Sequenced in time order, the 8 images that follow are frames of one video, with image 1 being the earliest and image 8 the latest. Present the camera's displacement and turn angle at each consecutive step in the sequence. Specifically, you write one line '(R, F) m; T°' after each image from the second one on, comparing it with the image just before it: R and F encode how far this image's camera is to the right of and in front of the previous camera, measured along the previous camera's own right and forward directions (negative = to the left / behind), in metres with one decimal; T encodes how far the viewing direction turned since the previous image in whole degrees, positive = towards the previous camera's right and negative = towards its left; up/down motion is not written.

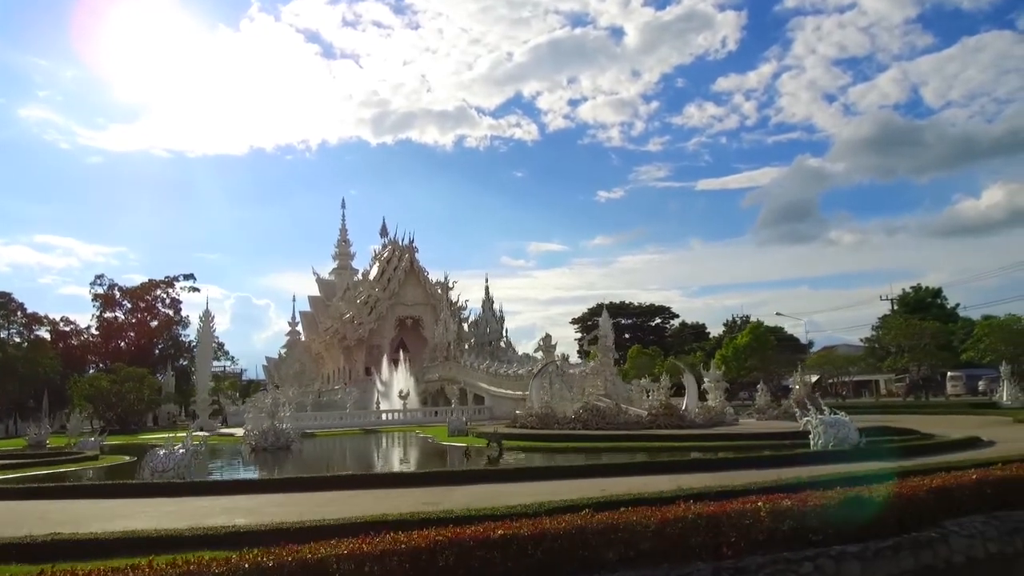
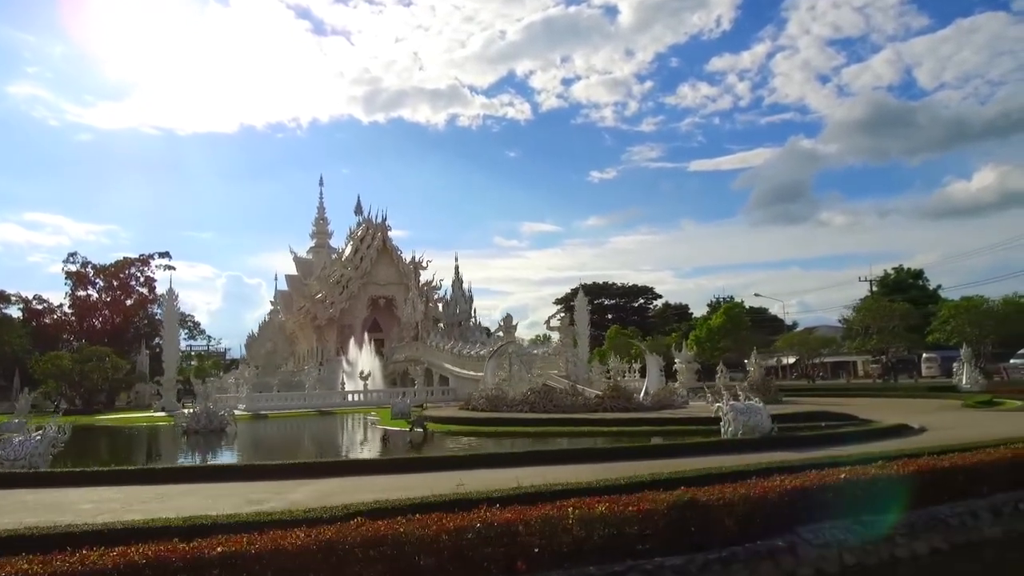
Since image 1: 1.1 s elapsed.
(+1.4, +0.8) m; +1°
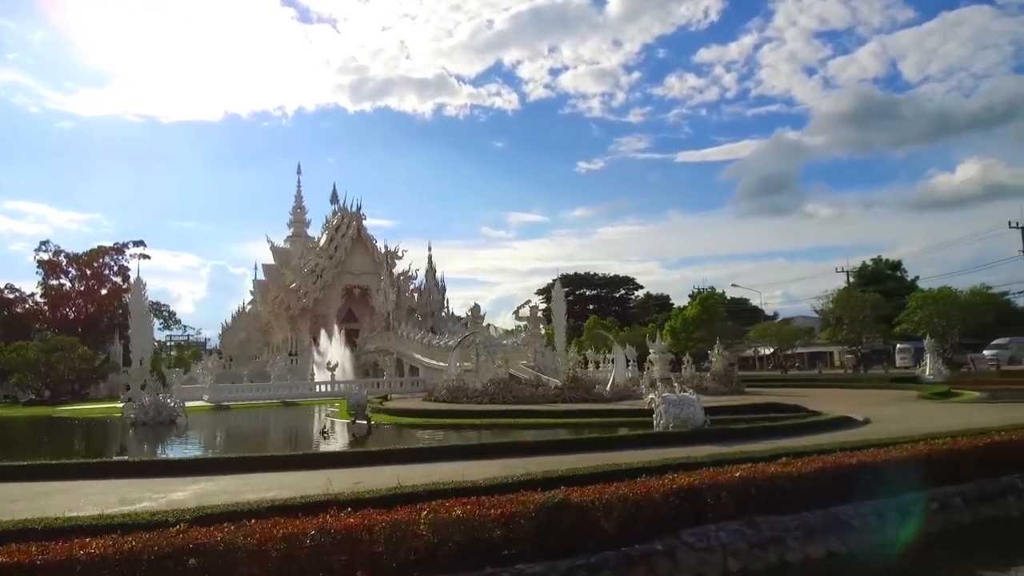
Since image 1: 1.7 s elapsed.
(+0.8, +0.4) m; +1°
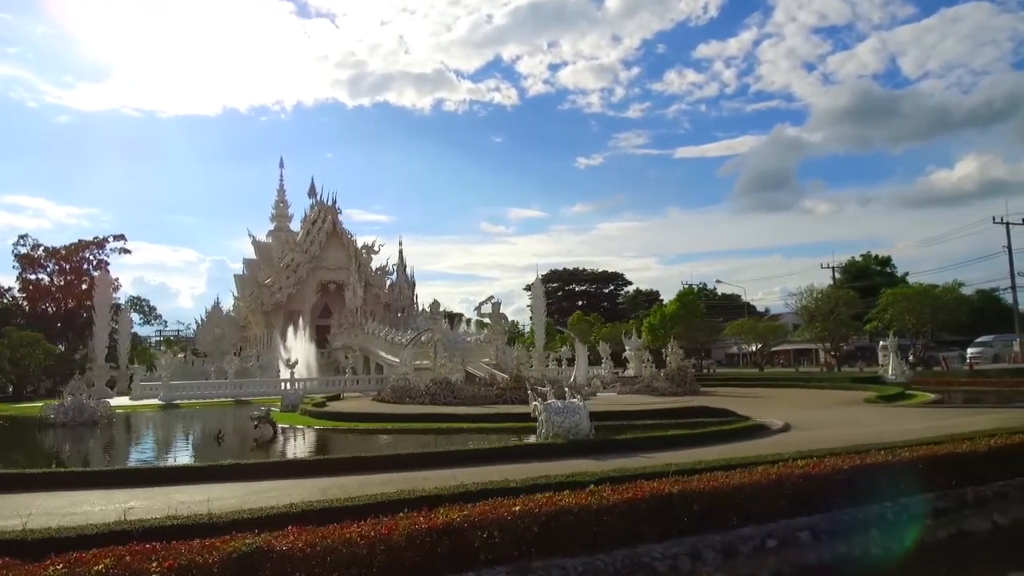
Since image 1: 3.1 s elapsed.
(+1.6, +0.9) m; 0°
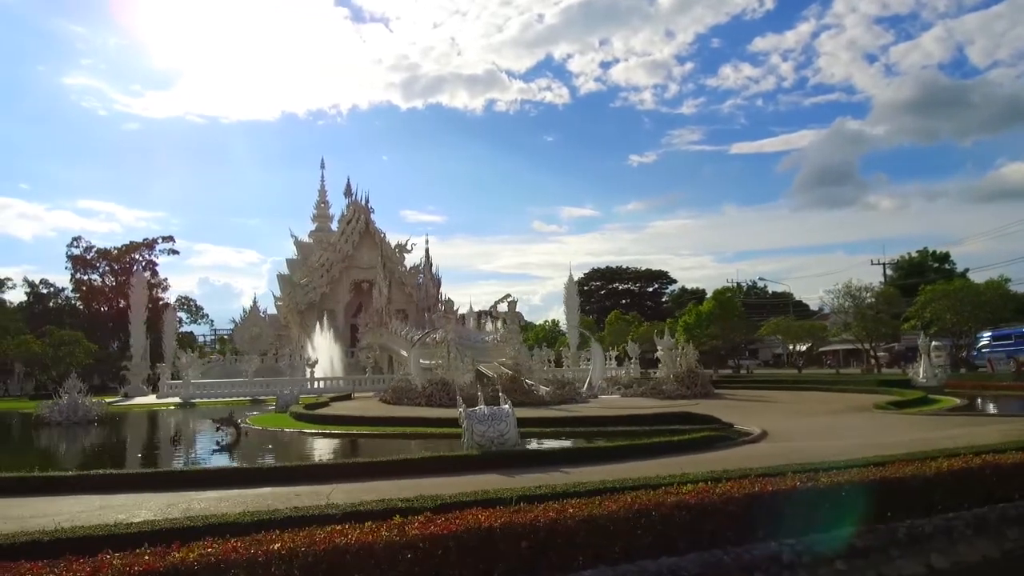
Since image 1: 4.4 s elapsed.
(+1.4, +0.9) m; -4°
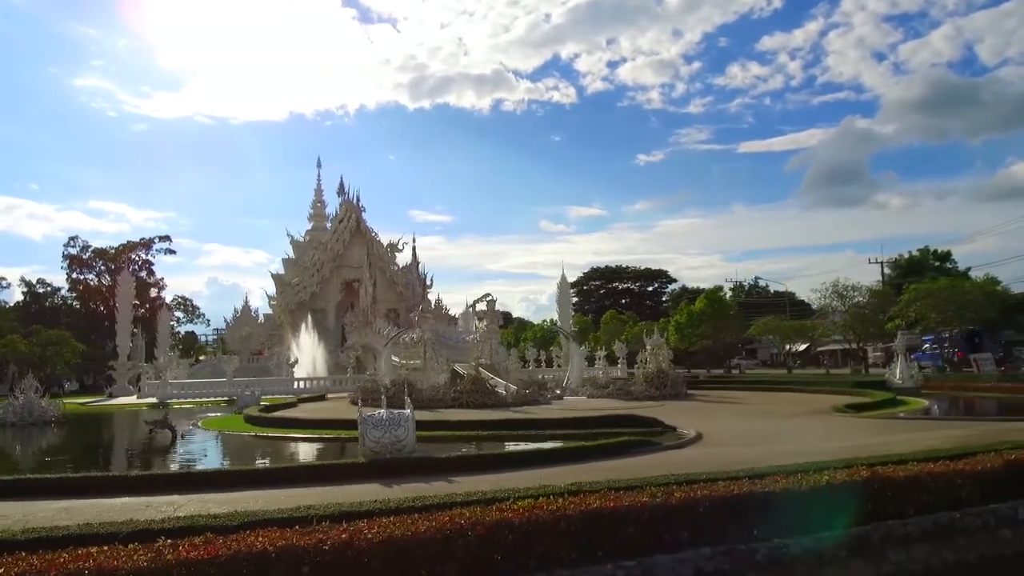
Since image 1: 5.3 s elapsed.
(+1.1, +0.5) m; -1°
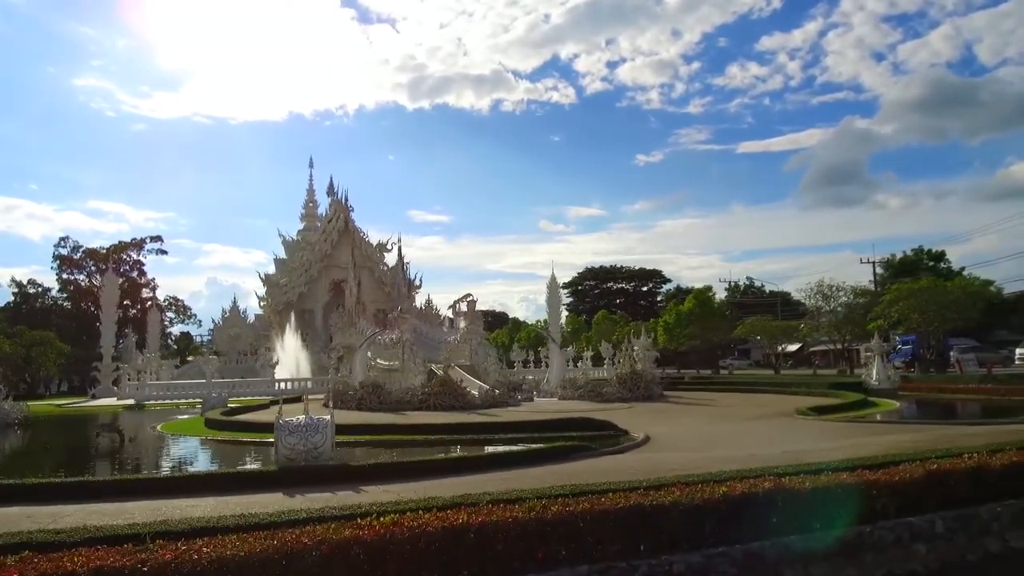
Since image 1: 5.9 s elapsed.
(+0.7, +0.3) m; 0°
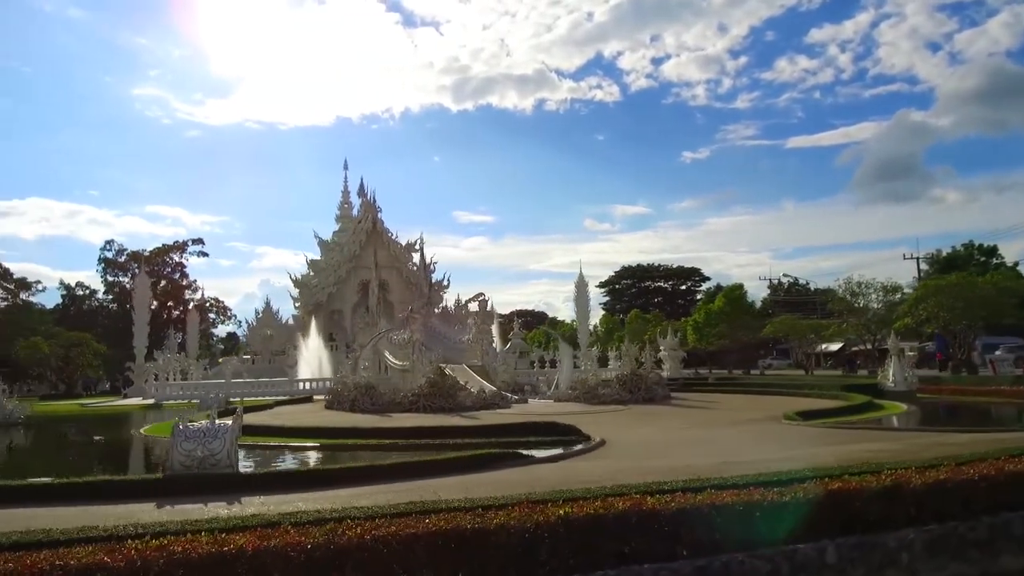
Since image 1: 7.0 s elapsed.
(+1.2, +0.6) m; -3°
